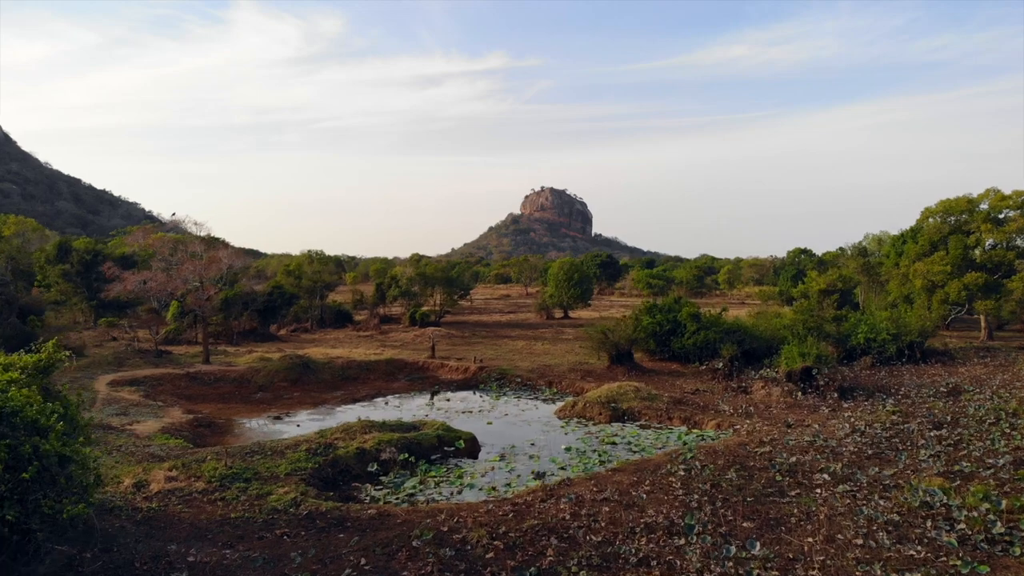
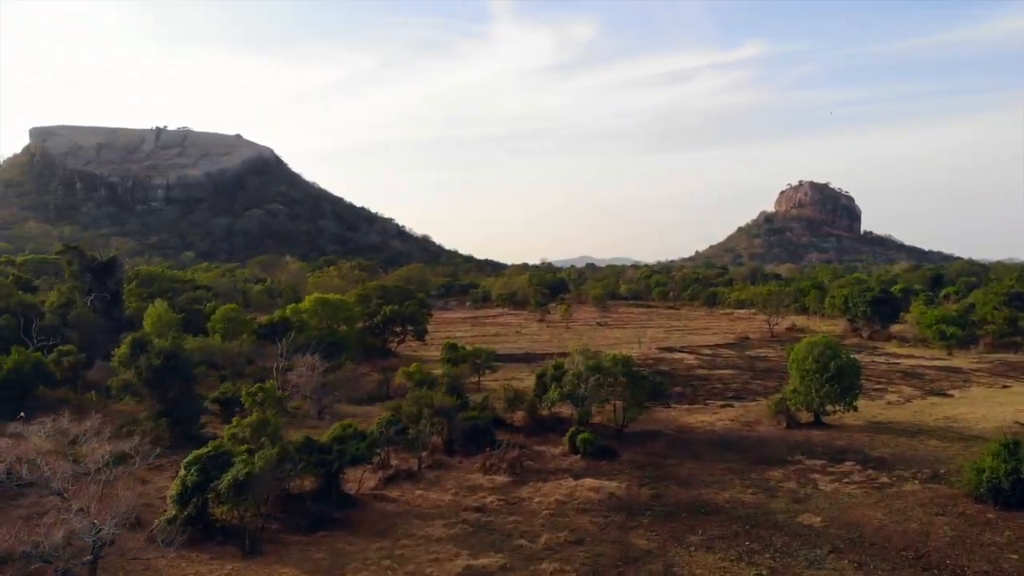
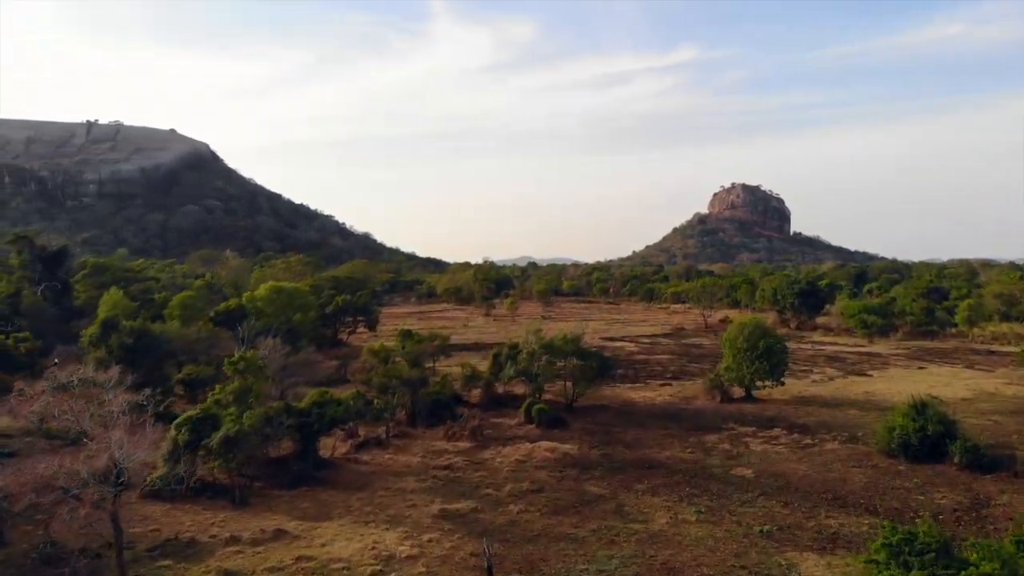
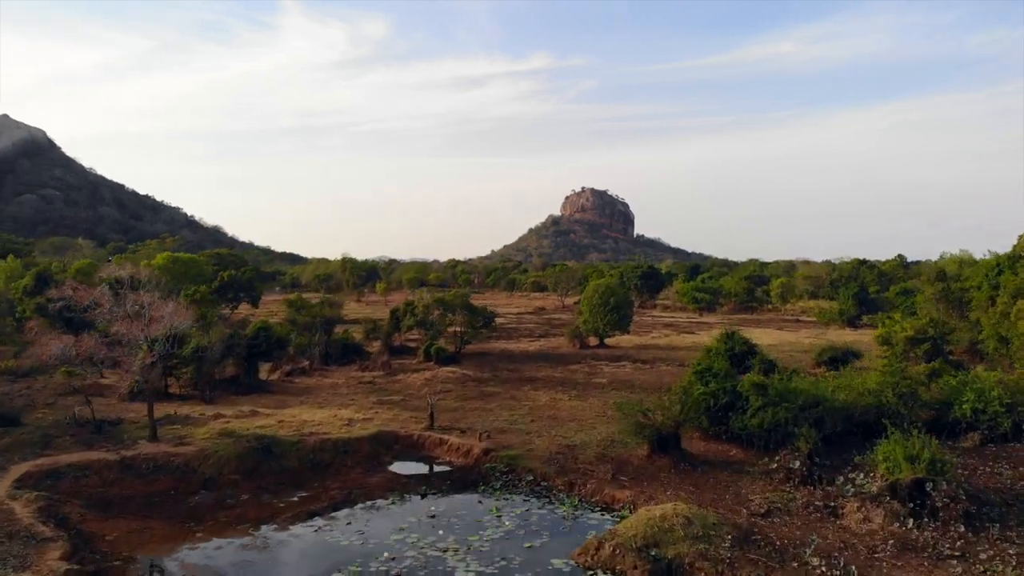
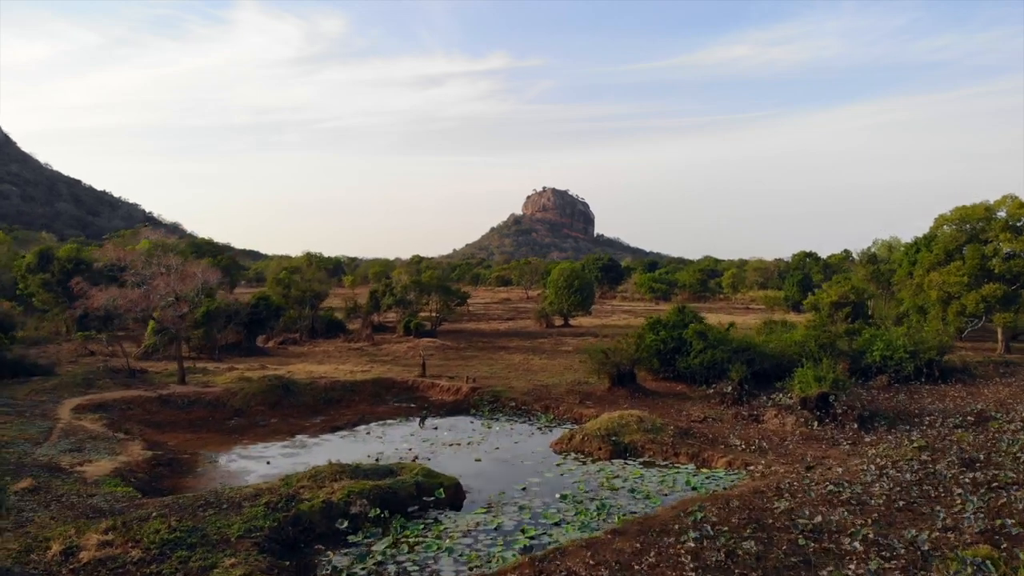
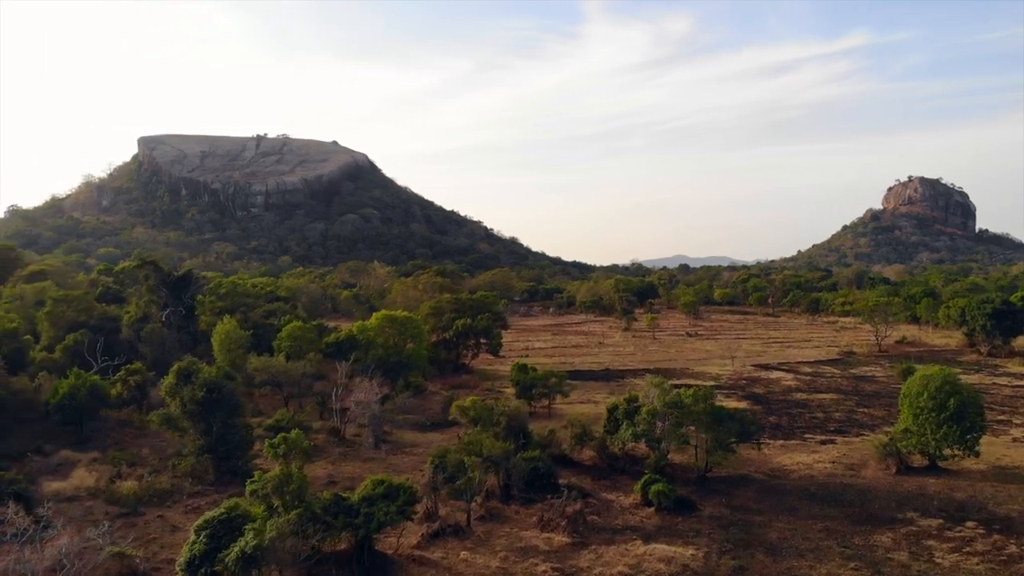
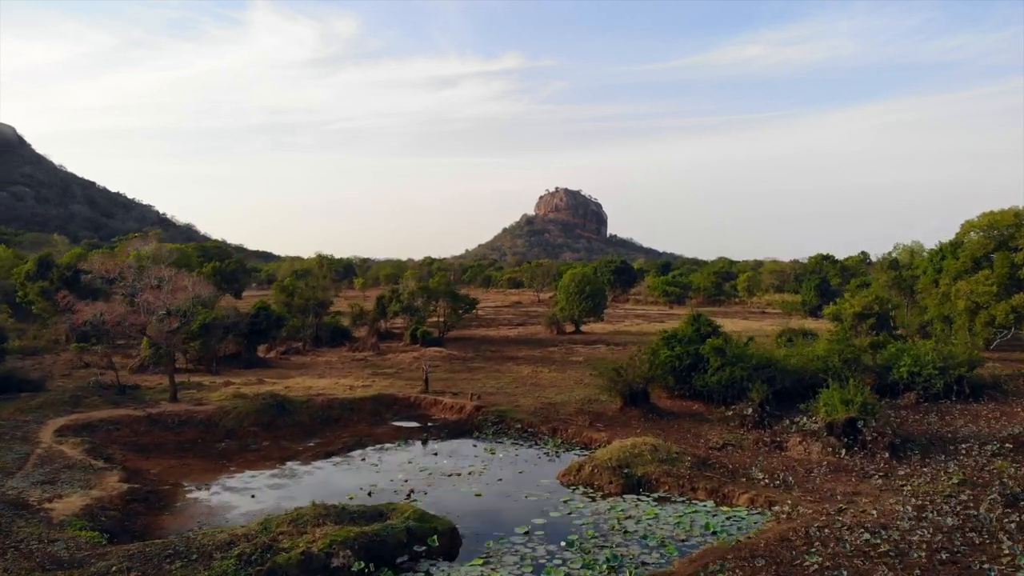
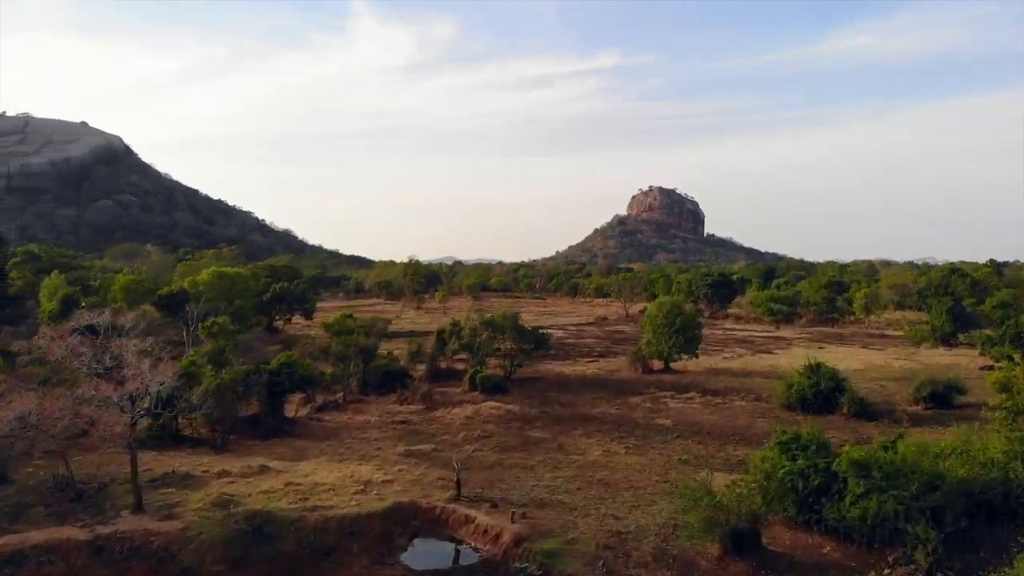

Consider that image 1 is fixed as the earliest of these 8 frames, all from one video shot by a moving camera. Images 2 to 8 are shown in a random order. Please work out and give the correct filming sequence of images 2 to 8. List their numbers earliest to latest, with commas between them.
5, 7, 4, 8, 3, 2, 6
